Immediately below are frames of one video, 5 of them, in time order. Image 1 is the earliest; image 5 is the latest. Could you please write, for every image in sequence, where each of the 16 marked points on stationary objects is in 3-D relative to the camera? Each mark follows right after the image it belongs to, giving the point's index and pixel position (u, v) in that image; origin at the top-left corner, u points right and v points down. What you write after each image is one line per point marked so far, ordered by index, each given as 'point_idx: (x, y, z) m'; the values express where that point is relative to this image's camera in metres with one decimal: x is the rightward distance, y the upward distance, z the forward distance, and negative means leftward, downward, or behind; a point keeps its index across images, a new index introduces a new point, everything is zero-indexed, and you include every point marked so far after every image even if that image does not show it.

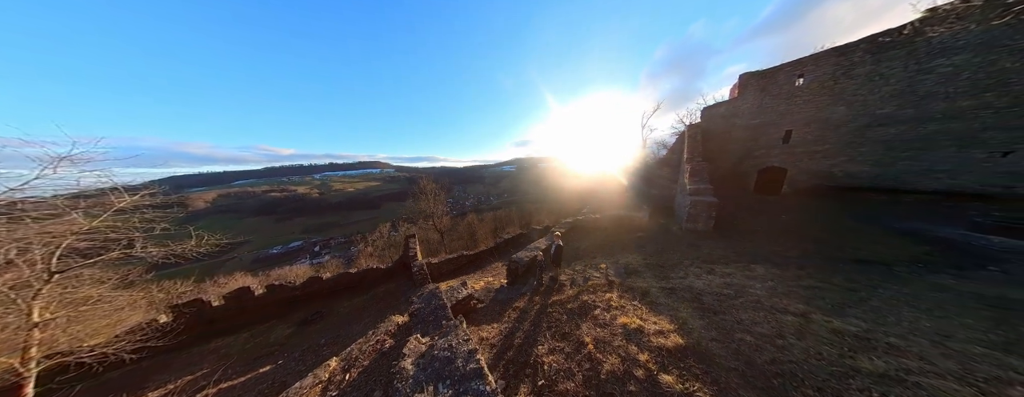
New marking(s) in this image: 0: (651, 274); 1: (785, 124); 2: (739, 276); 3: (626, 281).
0: (+3.5, -1.9, +5.0) m
1: (+14.7, +4.0, +10.7) m
2: (+5.1, -1.7, +4.4) m
3: (+2.7, -2.0, +4.8) m
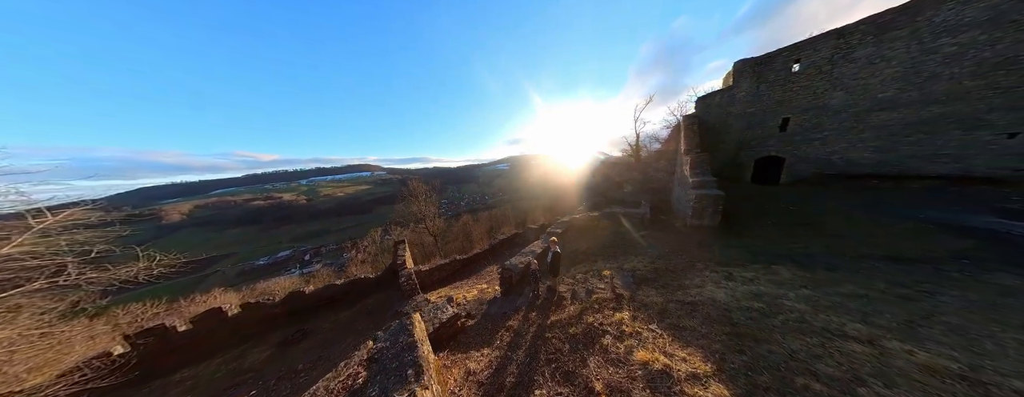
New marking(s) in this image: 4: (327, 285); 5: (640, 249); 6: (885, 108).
0: (+3.3, -1.9, +4.3) m
1: (+14.1, +4.5, +10.4) m
2: (+4.9, -1.6, +3.8) m
3: (+2.5, -2.0, +4.1) m
4: (-12.8, -6.0, +13.9) m
5: (+4.3, -1.9, +6.9) m
6: (+15.0, +3.6, +8.1) m
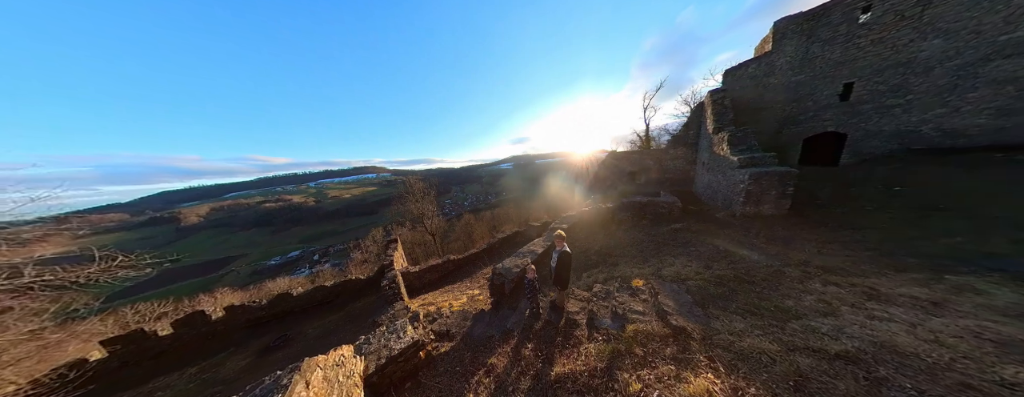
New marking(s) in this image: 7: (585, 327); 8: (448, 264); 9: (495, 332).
0: (+3.0, -1.4, +2.5) m
1: (+13.8, +5.1, +8.3) m
2: (+4.6, -1.1, +2.0) m
3: (+2.2, -1.5, +2.3) m
4: (-12.8, -5.7, +12.5) m
5: (+4.1, -1.4, +5.1) m
6: (+14.8, +4.3, +6.0) m
7: (+1.2, -2.1, +3.2) m
8: (-3.8, -4.0, +11.9) m
9: (-0.4, -3.2, +4.7) m
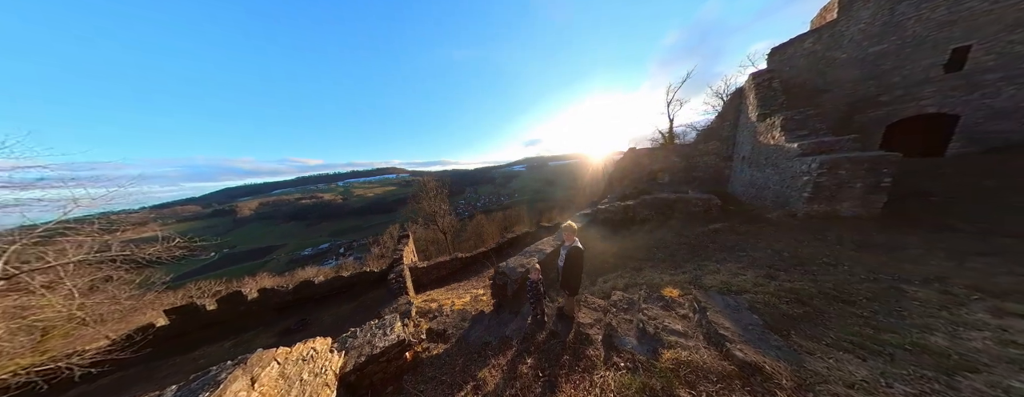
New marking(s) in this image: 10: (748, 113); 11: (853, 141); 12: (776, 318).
0: (+2.8, -1.2, +1.6) m
1: (+14.2, +5.1, +6.6) m
2: (+4.4, -0.9, +1.0) m
3: (+2.1, -1.2, +1.5) m
4: (-12.2, -5.2, +12.7) m
5: (+4.1, -1.2, +4.1) m
6: (+15.0, +4.2, +4.2) m
7: (+1.1, -1.8, +2.4) m
8: (-3.3, -3.7, +11.5) m
9: (-0.4, -2.9, +4.1) m
10: (+10.6, +3.8, +8.6) m
11: (+8.0, +1.4, +4.8) m
12: (+2.7, -1.2, +2.0) m
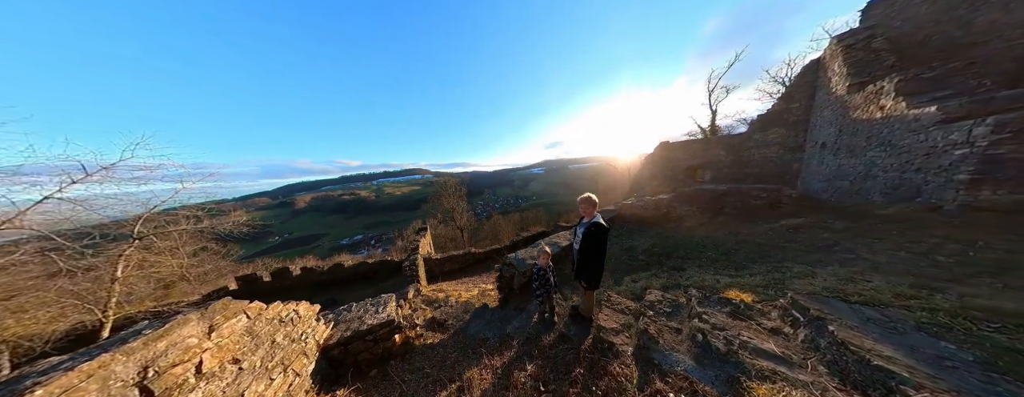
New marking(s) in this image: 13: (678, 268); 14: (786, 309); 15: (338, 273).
0: (+2.7, -0.8, +0.6) m
1: (+14.8, +4.9, +4.5) m
2: (+4.2, -0.5, -0.2) m
3: (+1.9, -0.8, +0.6) m
4: (-11.3, -4.4, +13.2) m
5: (+4.2, -0.9, +2.9) m
6: (+15.2, +4.1, +2.0) m
7: (+1.0, -1.3, +1.6) m
8: (-2.5, -3.2, +11.1) m
9: (-0.4, -2.4, +3.4) m
10: (+11.3, +3.8, +6.8) m
11: (+8.2, +1.5, +3.2) m
12: (+2.6, -0.8, +1.1) m
13: (+3.1, -1.3, +3.7) m
14: (+2.3, -0.9, +1.6) m
15: (-11.7, -4.9, +12.5) m
